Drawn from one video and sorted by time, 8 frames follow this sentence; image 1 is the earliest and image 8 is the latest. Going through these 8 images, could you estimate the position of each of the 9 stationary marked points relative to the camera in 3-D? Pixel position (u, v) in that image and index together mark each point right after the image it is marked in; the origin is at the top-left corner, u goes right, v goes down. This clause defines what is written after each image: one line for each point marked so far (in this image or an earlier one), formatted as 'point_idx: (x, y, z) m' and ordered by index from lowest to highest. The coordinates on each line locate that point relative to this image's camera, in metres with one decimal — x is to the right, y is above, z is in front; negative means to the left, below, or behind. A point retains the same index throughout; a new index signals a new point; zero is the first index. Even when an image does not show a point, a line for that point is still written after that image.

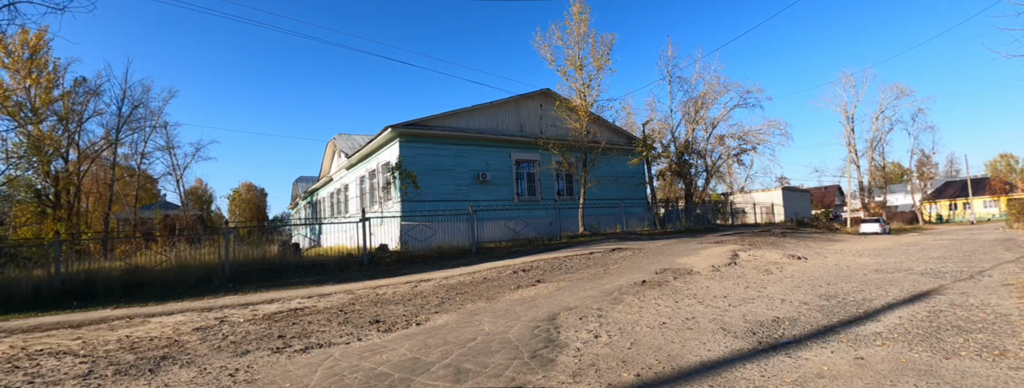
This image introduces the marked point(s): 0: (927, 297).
0: (+4.8, -1.2, +4.7) m
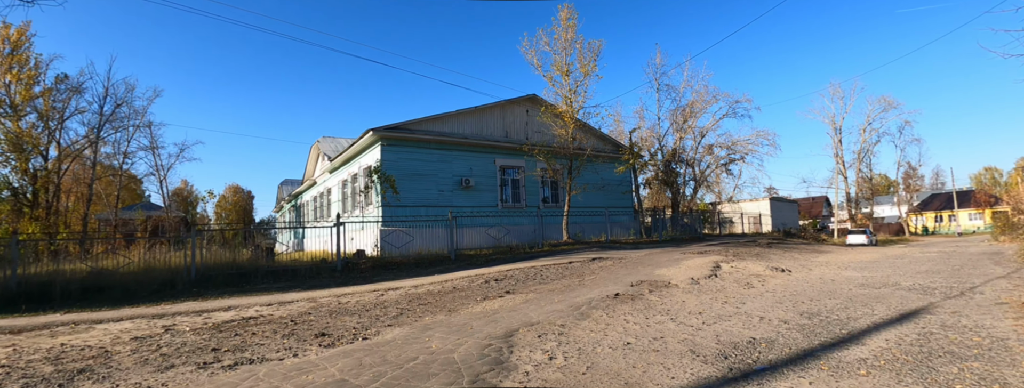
0: (+4.2, -1.3, +4.3) m
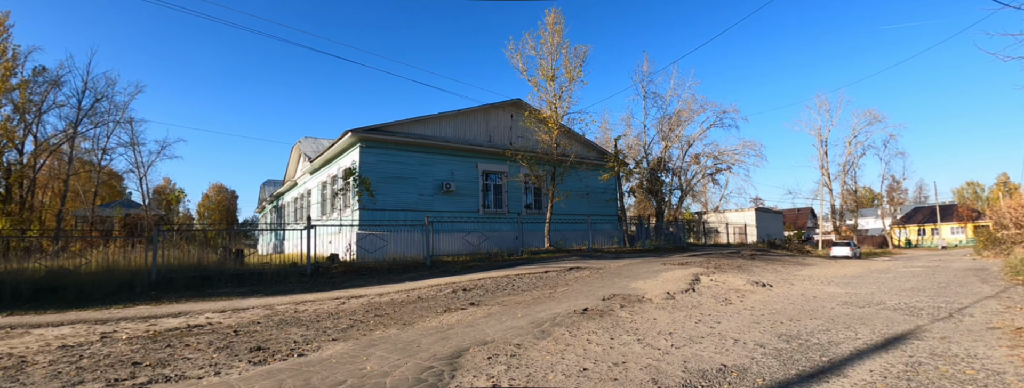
0: (+3.7, -1.4, +3.9) m
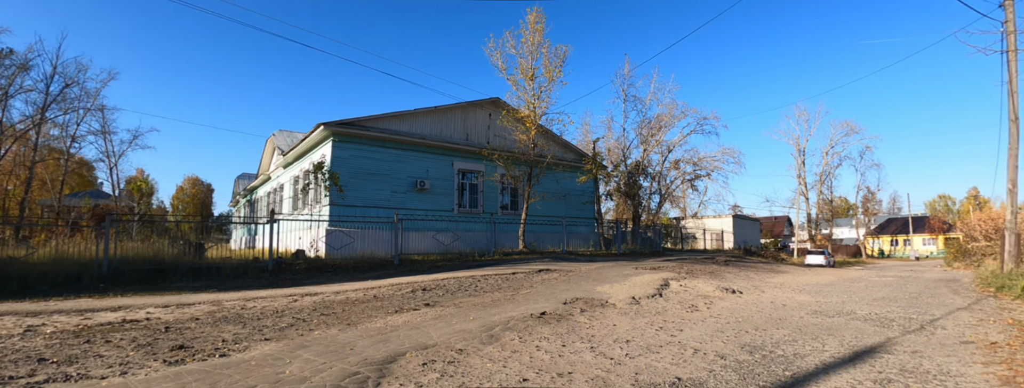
0: (+3.1, -1.4, +3.5) m
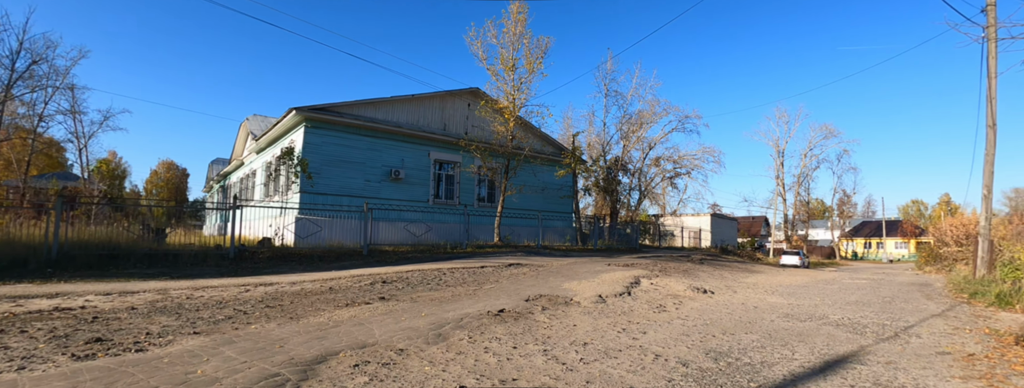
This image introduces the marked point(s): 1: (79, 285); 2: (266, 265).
0: (+2.6, -1.4, +3.3) m
1: (-10.1, -2.1, +9.6) m
2: (-7.5, -2.2, +12.5) m
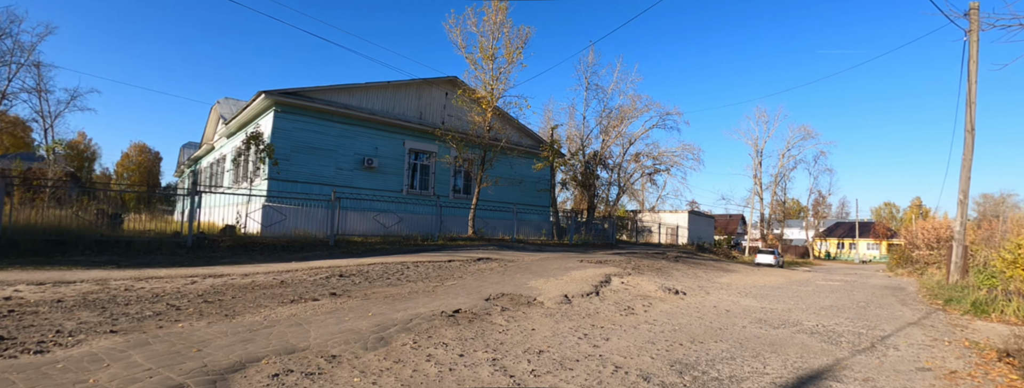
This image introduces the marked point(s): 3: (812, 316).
0: (+2.2, -1.4, +3.0) m
1: (-10.8, -1.7, +8.8) m
2: (-8.2, -1.7, +11.8) m
3: (+3.7, -1.5, +5.1) m
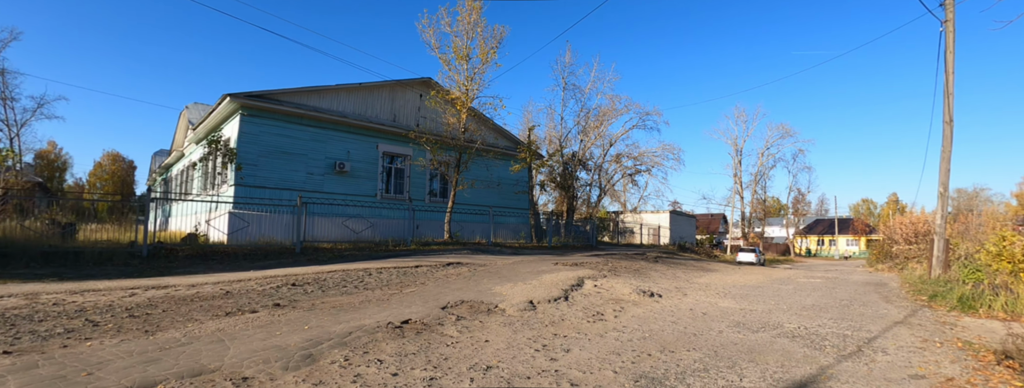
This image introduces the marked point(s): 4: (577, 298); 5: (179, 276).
0: (+1.8, -1.3, +2.6) m
1: (-11.4, -1.9, +8.0) m
2: (-8.9, -1.9, +11.0) m
3: (+3.2, -1.4, +4.7) m
4: (+0.9, -1.4, +5.5) m
5: (-7.2, -1.8, +8.8) m
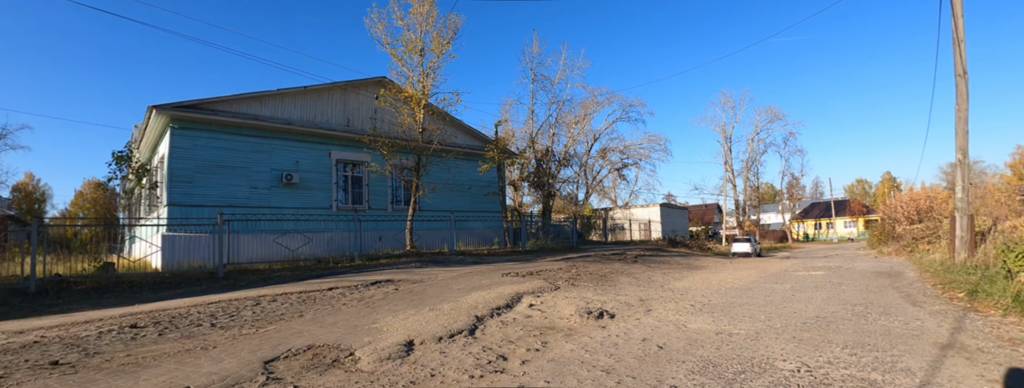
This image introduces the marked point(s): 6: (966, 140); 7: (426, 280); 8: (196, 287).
0: (+0.8, -1.1, +1.0) m
1: (-12.4, -2.5, +6.3) m
2: (-10.0, -2.4, +9.4) m
3: (+2.2, -1.2, +3.2) m
4: (-0.2, -1.3, +4.0) m
5: (-8.2, -2.2, +7.2) m
6: (+8.2, +1.0, +7.5) m
7: (-1.5, -1.5, +7.4) m
8: (-7.1, -2.2, +9.2) m
